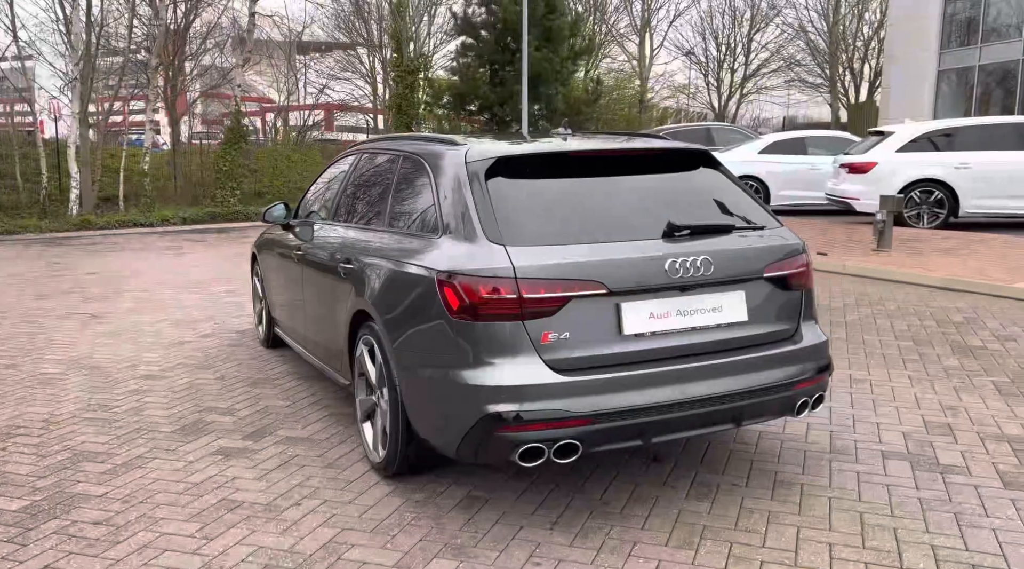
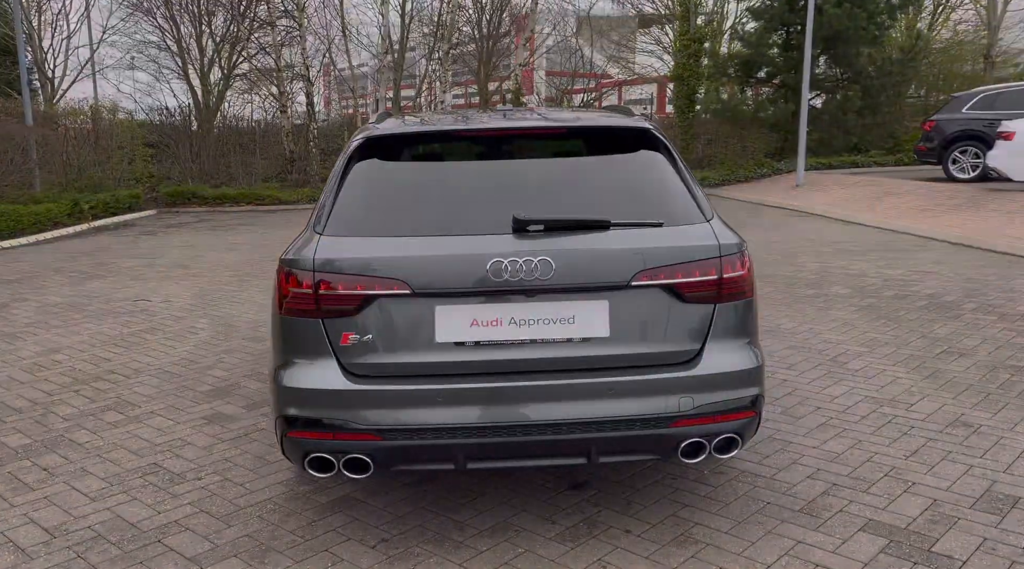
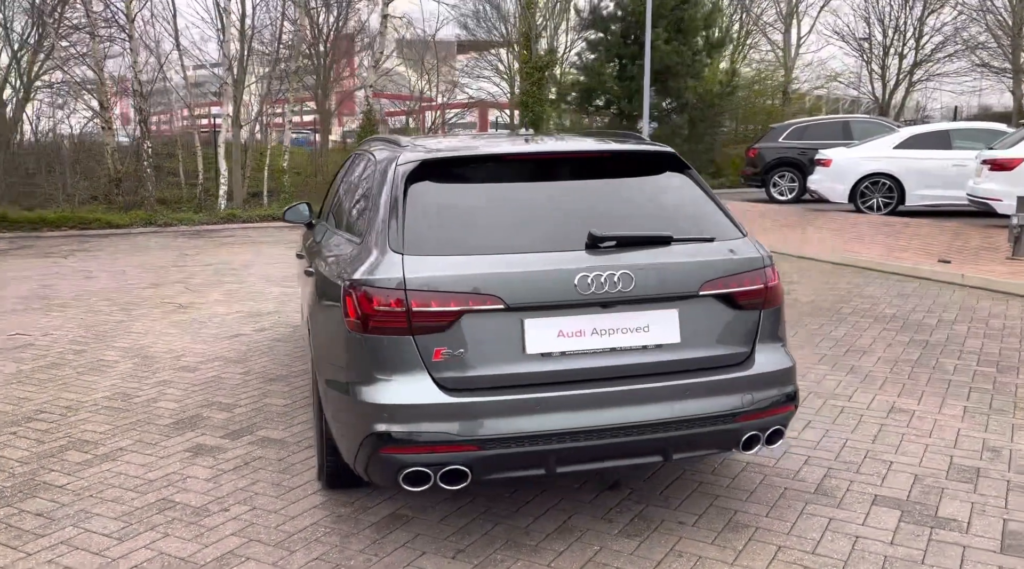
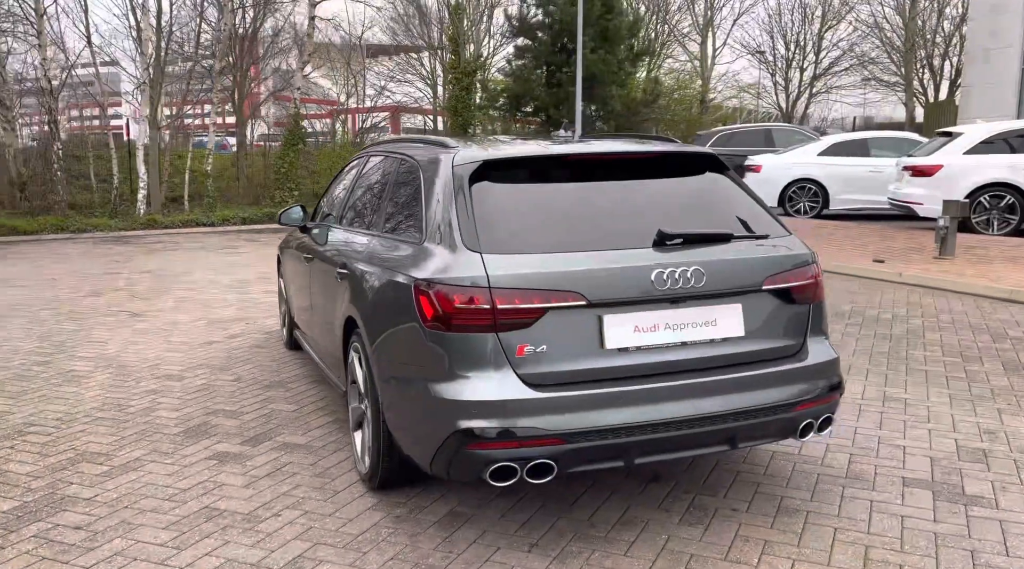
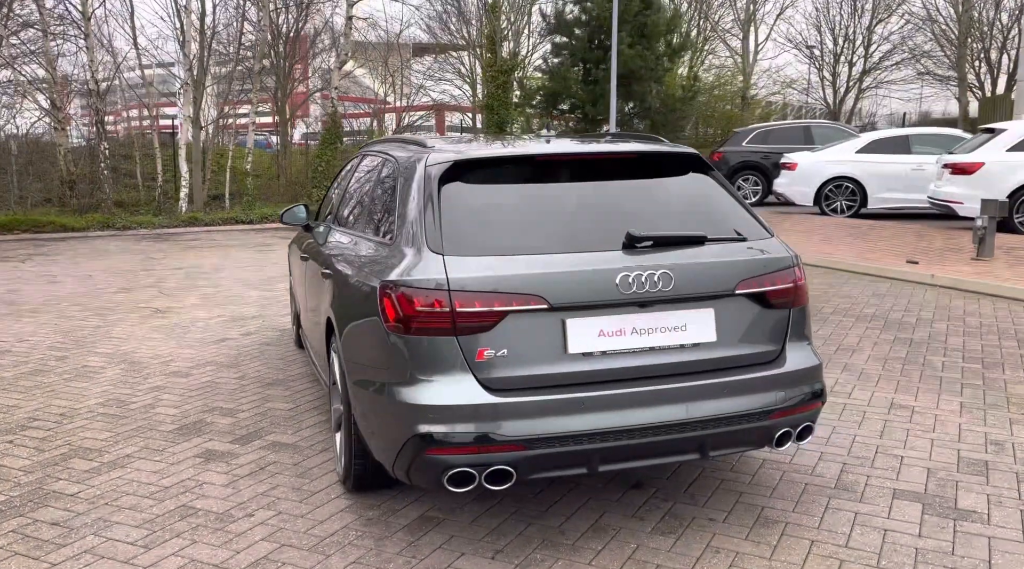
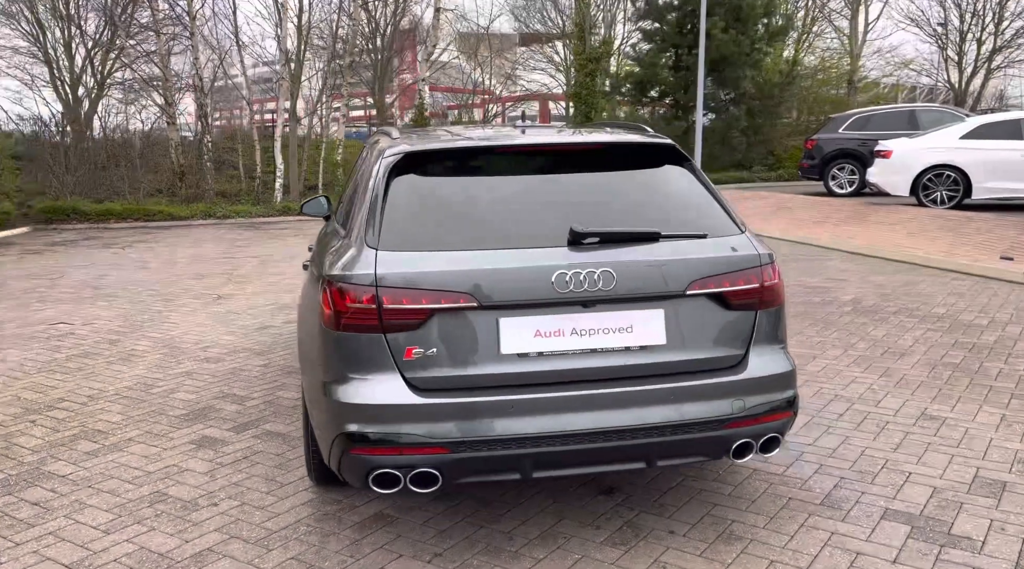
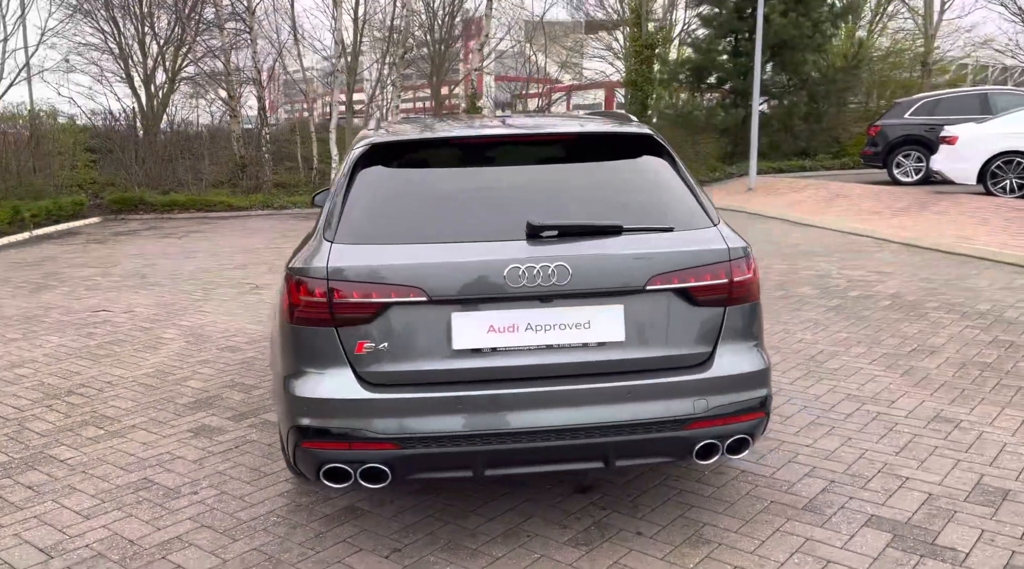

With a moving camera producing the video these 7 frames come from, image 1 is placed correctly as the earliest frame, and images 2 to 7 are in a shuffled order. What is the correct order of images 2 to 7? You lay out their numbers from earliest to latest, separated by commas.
4, 5, 3, 6, 7, 2
